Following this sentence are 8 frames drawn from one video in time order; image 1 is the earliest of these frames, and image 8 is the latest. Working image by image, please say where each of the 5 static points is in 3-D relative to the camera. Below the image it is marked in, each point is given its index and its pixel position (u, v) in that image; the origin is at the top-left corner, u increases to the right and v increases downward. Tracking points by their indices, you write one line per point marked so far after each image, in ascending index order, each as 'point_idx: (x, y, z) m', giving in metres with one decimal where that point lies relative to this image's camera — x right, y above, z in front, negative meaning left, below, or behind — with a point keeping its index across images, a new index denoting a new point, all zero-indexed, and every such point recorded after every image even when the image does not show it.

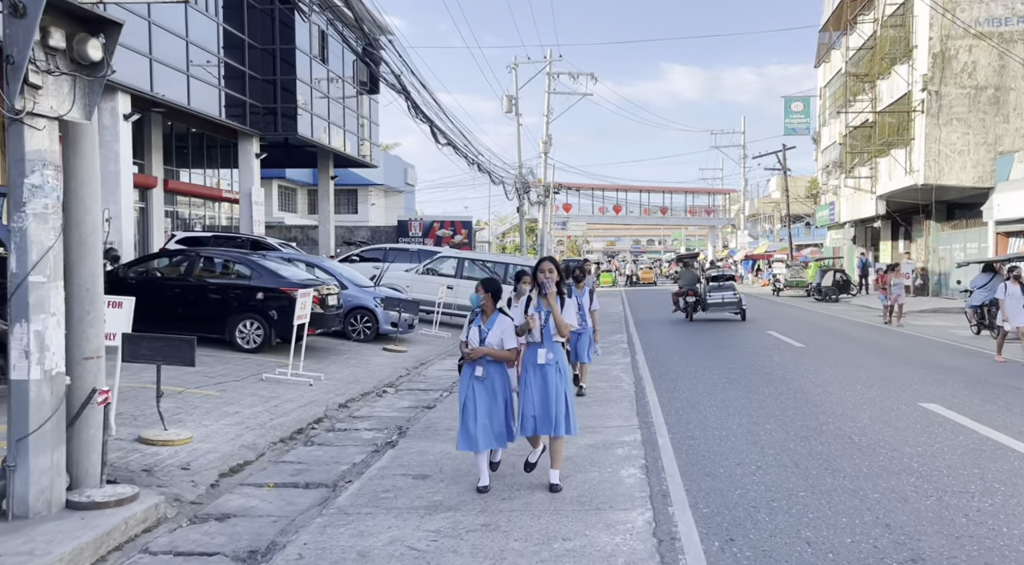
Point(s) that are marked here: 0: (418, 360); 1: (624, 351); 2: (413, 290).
0: (-1.7, -1.4, +13.4) m
1: (+2.1, -1.3, +14.1) m
2: (-2.6, -0.2, +19.2) m
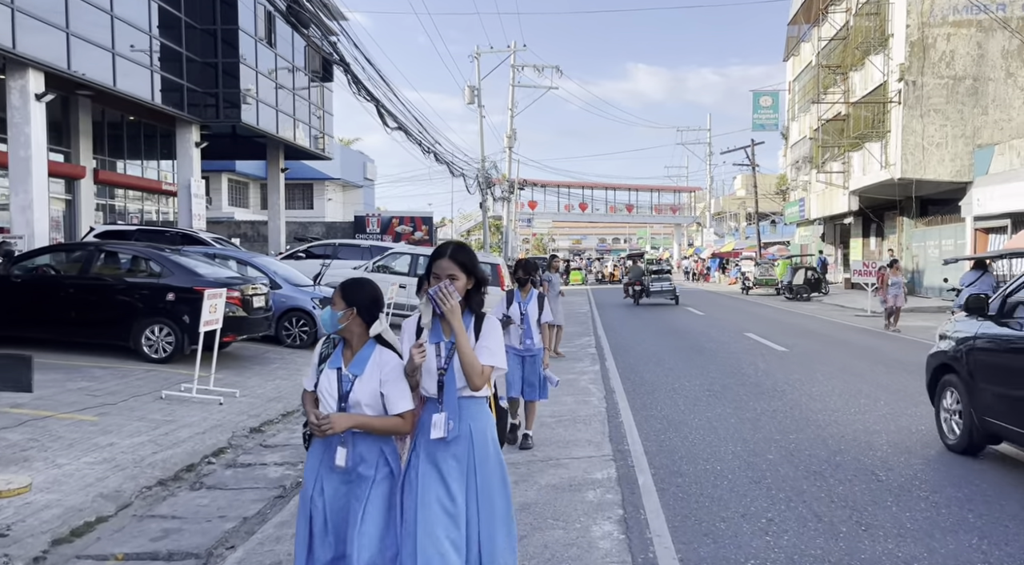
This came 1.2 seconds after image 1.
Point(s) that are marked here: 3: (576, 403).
0: (-2.5, -1.4, +11.9) m
1: (+1.4, -1.3, +12.7) m
2: (-3.6, -0.2, +17.6) m
3: (+0.8, -1.4, +8.9) m
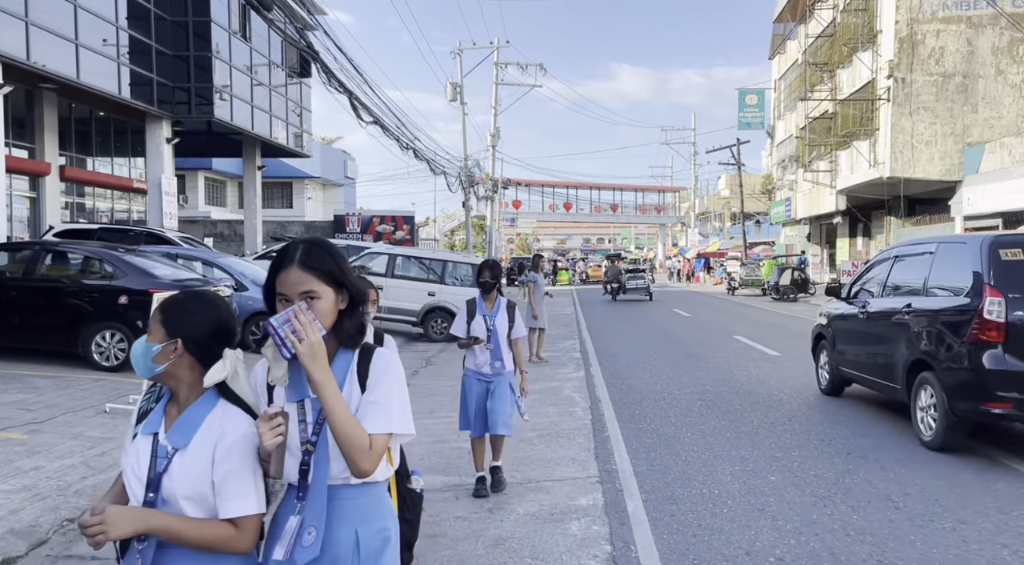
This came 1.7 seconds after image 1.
0: (-2.8, -1.4, +11.2) m
1: (+1.1, -1.3, +12.1) m
2: (-4.1, -0.2, +16.9) m
3: (+0.5, -1.5, +8.2) m
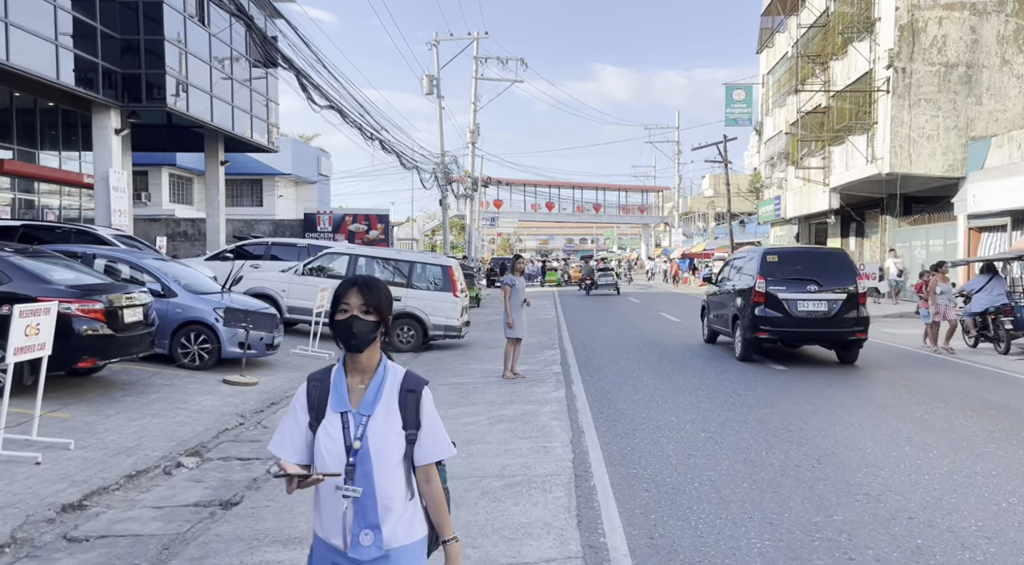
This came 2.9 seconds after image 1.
0: (-3.2, -1.5, +9.6) m
1: (+0.6, -1.4, +10.5) m
2: (-4.6, -0.3, +15.2) m
3: (+0.2, -1.5, +6.7) m
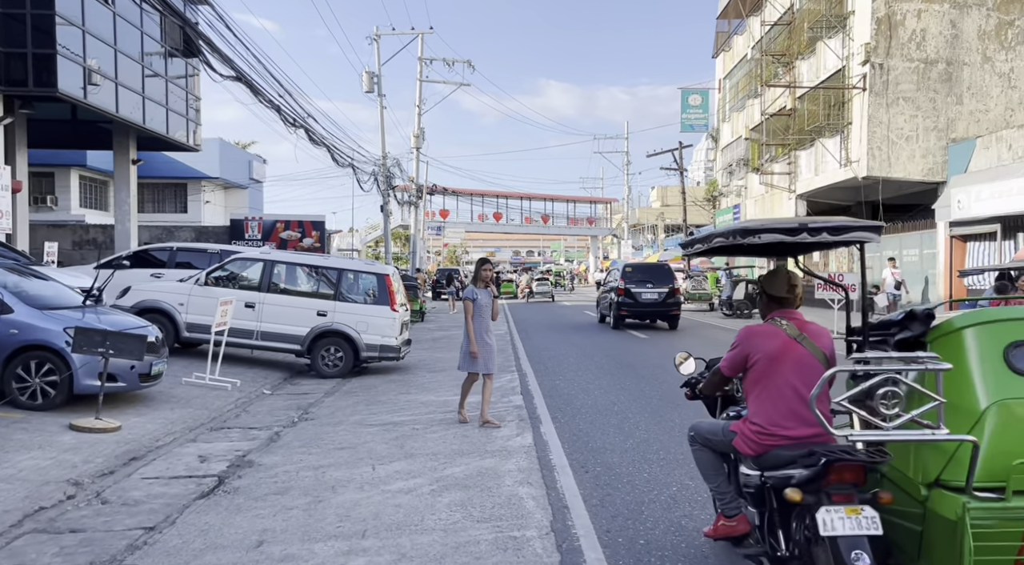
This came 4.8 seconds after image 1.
0: (-3.7, -1.6, +7.0) m
1: (+0.1, -1.5, +8.2) m
2: (-5.5, -0.5, +12.5) m
3: (-0.1, -1.6, +4.4) m
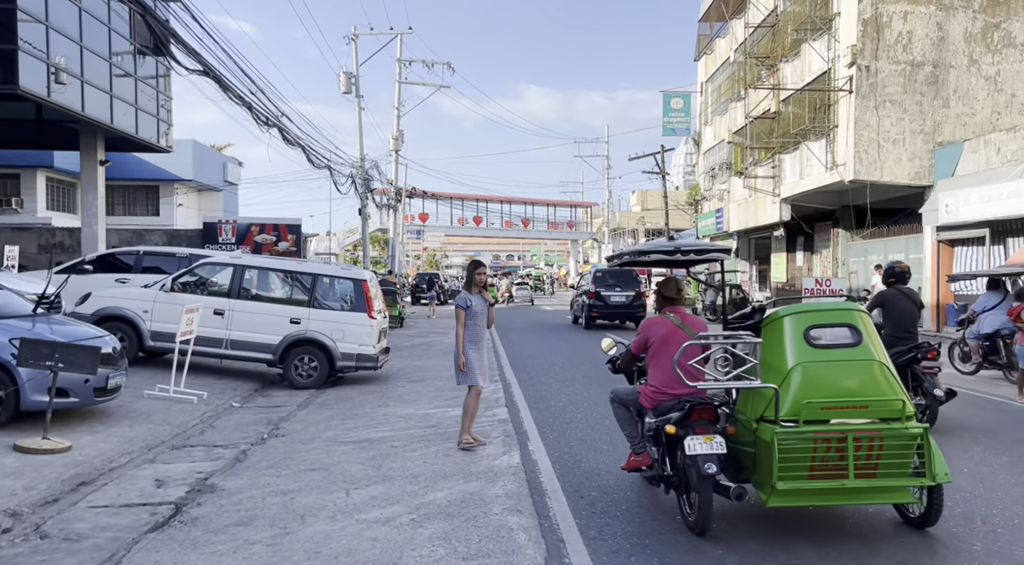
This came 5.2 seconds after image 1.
0: (-3.8, -1.7, +6.3) m
1: (-0.1, -1.6, +7.7) m
2: (-5.7, -0.6, +11.9) m
3: (-0.1, -1.6, +3.8) m
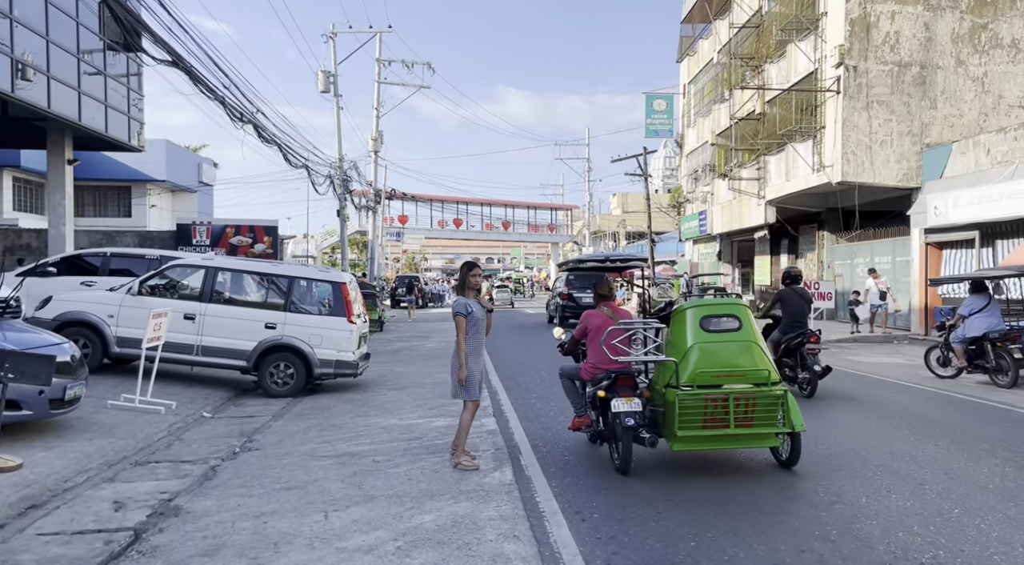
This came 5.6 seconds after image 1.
0: (-3.8, -1.7, +5.8) m
1: (-0.2, -1.6, +7.2) m
2: (-5.9, -0.6, +11.2) m
3: (-0.1, -1.6, +3.4) m
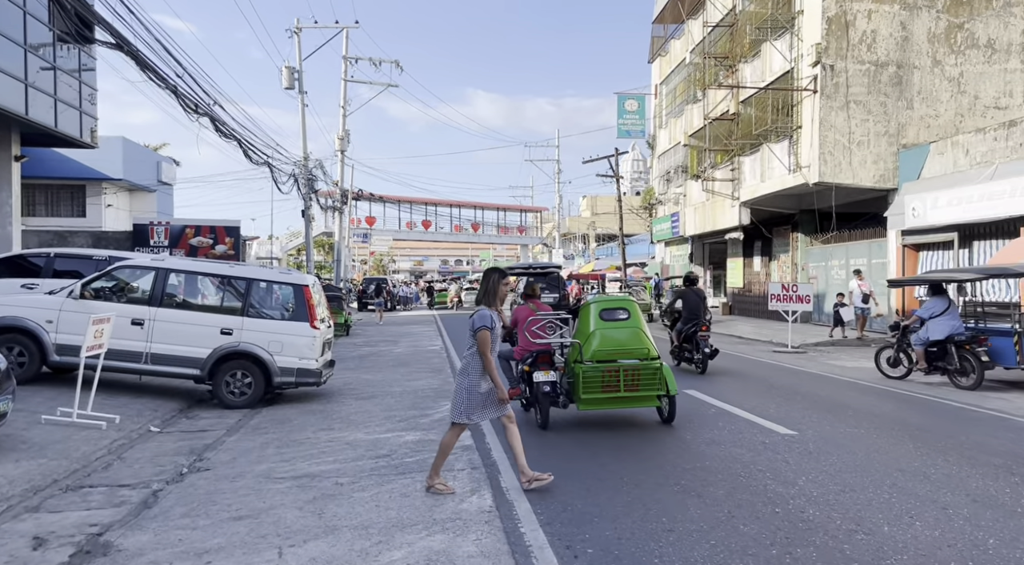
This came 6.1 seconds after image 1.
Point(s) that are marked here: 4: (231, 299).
0: (-3.9, -1.7, +4.9) m
1: (-0.4, -1.6, +6.6) m
2: (-6.3, -0.6, +10.3) m
3: (-0.1, -1.6, +2.7) m
4: (-4.1, -0.3, +10.7) m
